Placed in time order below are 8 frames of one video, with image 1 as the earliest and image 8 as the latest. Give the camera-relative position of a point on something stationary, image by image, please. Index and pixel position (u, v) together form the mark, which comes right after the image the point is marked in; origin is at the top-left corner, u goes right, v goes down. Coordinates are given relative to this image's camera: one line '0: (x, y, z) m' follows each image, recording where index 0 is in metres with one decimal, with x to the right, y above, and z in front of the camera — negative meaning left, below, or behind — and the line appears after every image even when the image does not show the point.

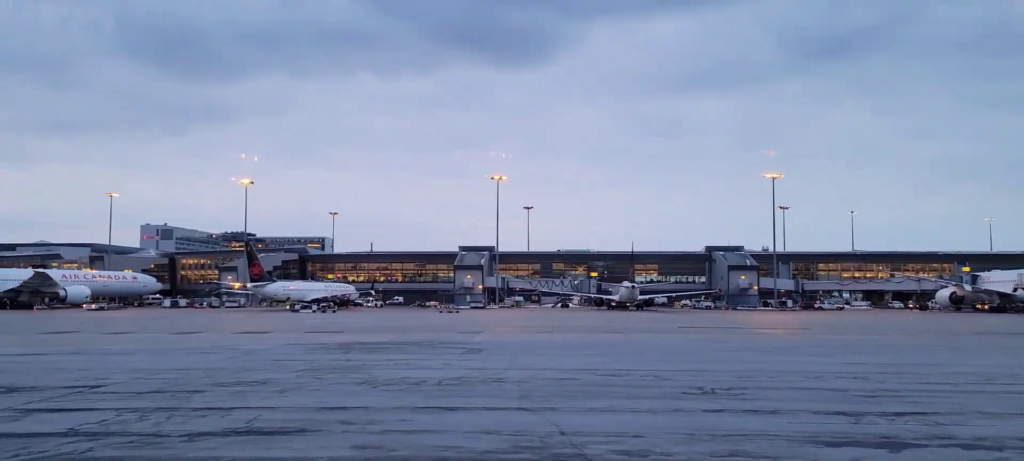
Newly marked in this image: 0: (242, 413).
0: (-3.9, -2.6, +10.2) m
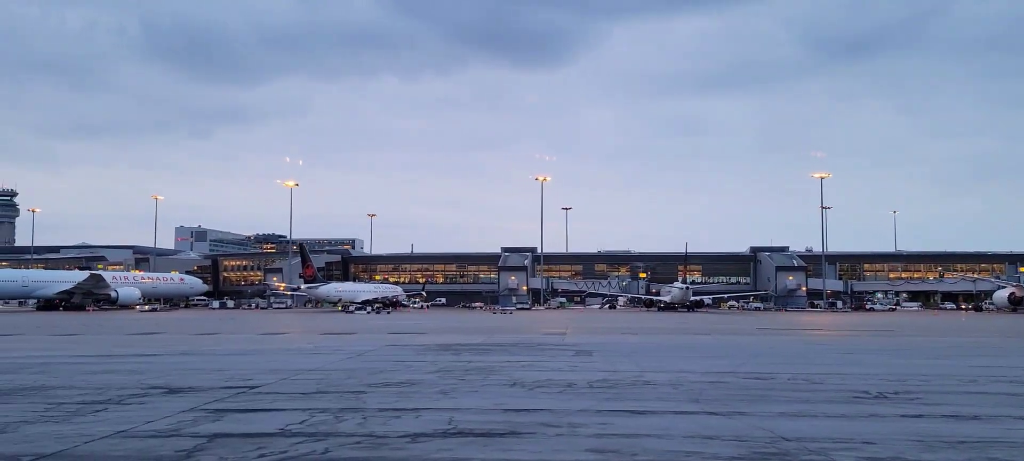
0: (-1.2, -2.6, +10.1) m
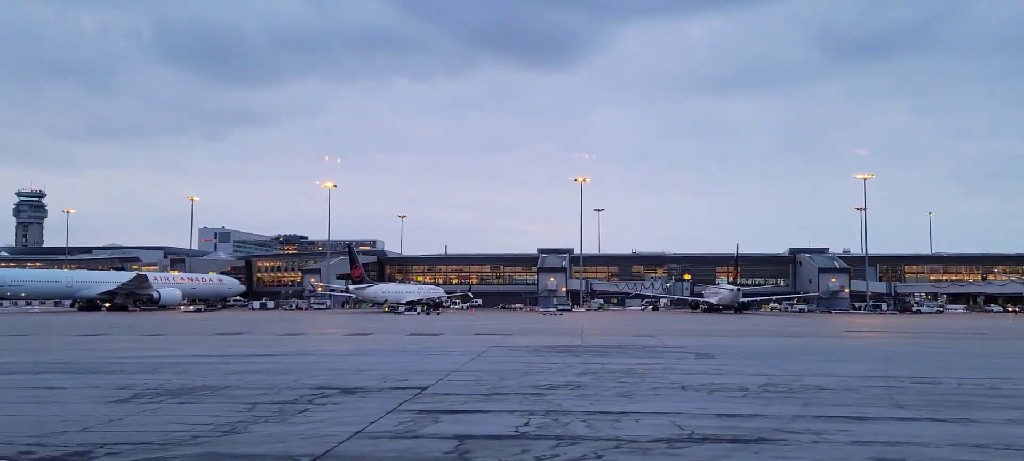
0: (+1.8, -2.6, +9.8) m
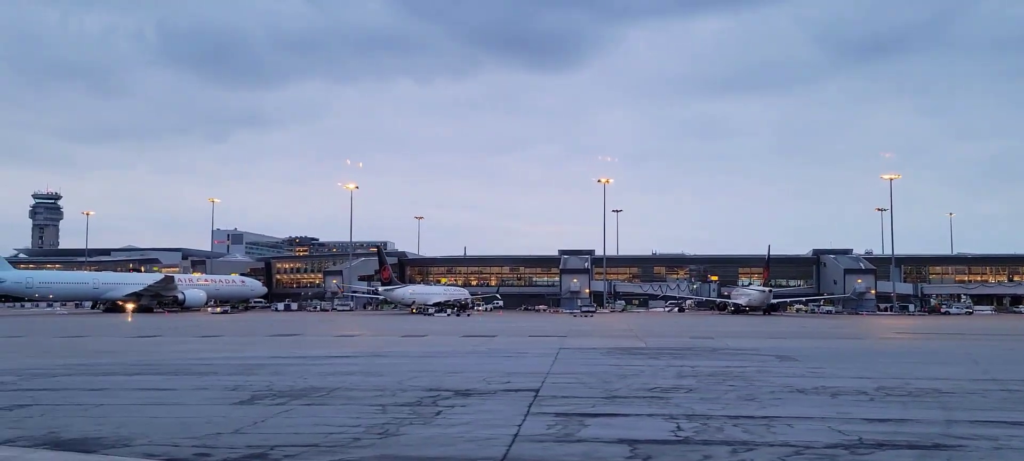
0: (+3.8, -2.6, +9.6) m
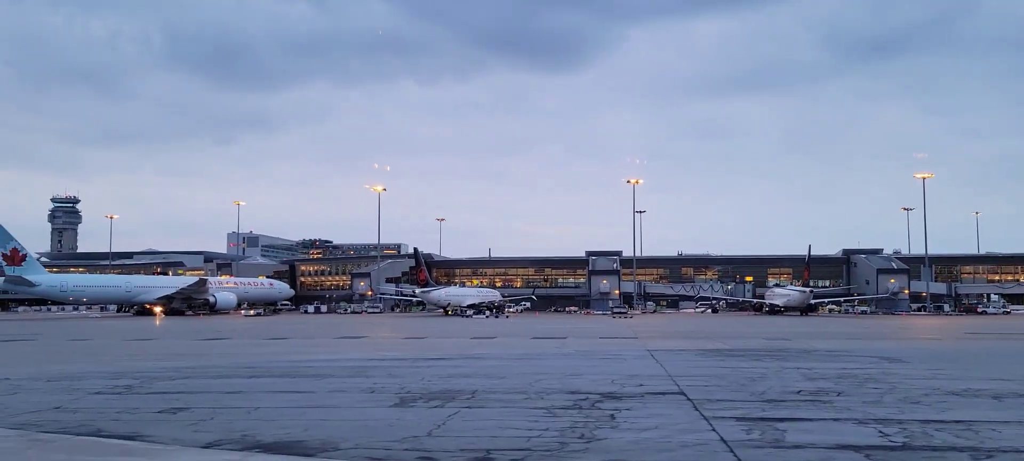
0: (+6.2, -2.5, +9.3) m
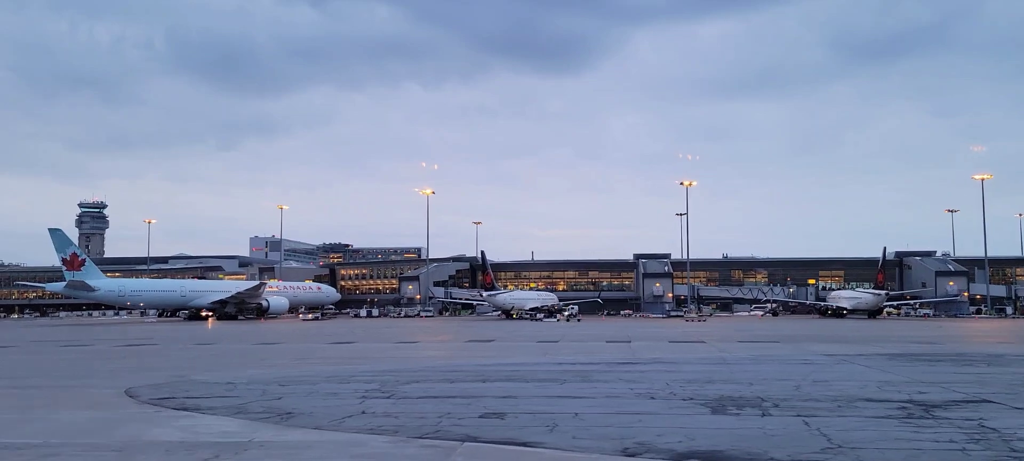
0: (+11.1, -2.5, +8.7) m
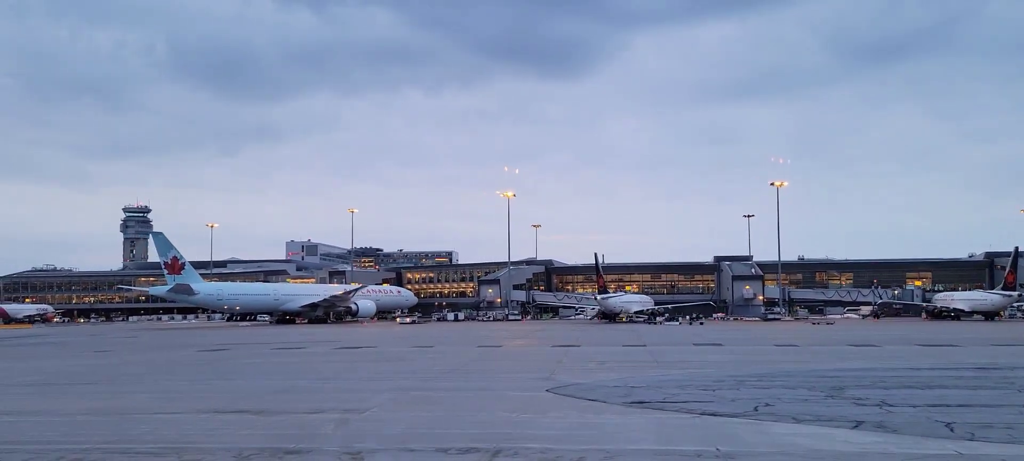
0: (+19.5, -2.4, +7.4) m
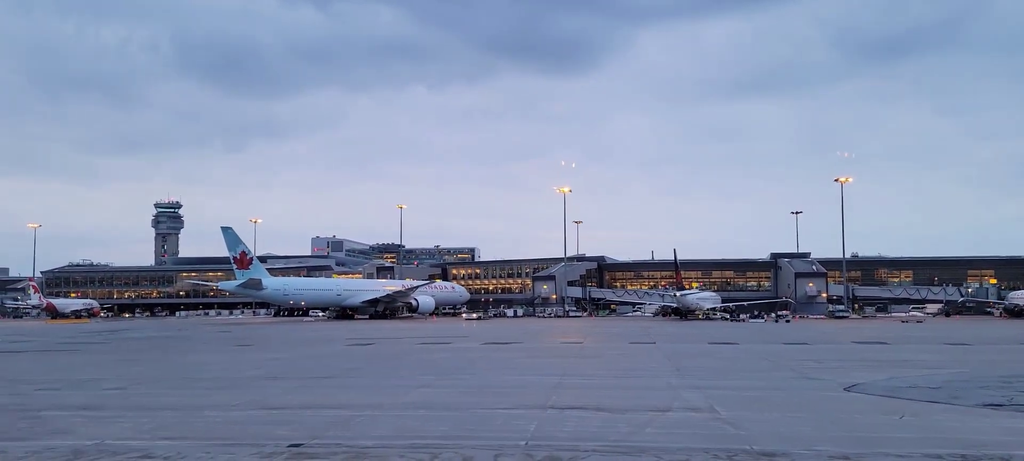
0: (+25.3, -2.3, +6.5) m
